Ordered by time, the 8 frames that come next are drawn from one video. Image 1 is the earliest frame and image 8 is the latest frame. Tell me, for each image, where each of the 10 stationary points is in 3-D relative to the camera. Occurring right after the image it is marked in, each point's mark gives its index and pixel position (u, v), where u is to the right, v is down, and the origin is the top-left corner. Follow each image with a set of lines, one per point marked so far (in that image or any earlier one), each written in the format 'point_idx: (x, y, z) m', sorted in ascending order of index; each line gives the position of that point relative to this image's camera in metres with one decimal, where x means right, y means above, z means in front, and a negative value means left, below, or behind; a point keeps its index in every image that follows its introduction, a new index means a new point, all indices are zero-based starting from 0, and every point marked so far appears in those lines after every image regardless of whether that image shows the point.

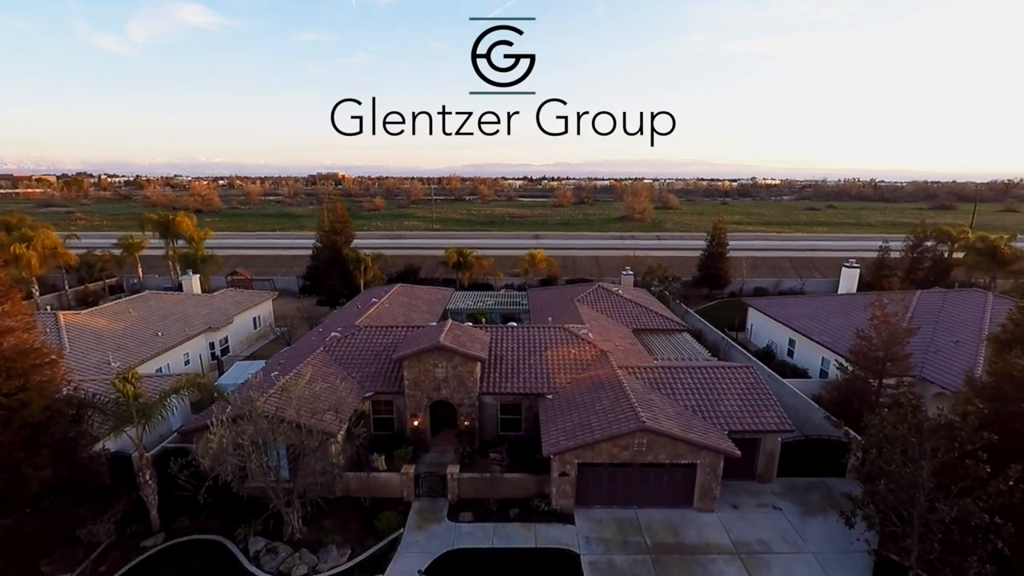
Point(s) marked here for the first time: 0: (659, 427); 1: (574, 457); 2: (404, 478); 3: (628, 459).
0: (+5.6, -5.3, +17.8) m
1: (+2.4, -6.7, +18.5) m
2: (-4.4, -7.9, +19.4) m
3: (+4.6, -6.8, +18.5) m
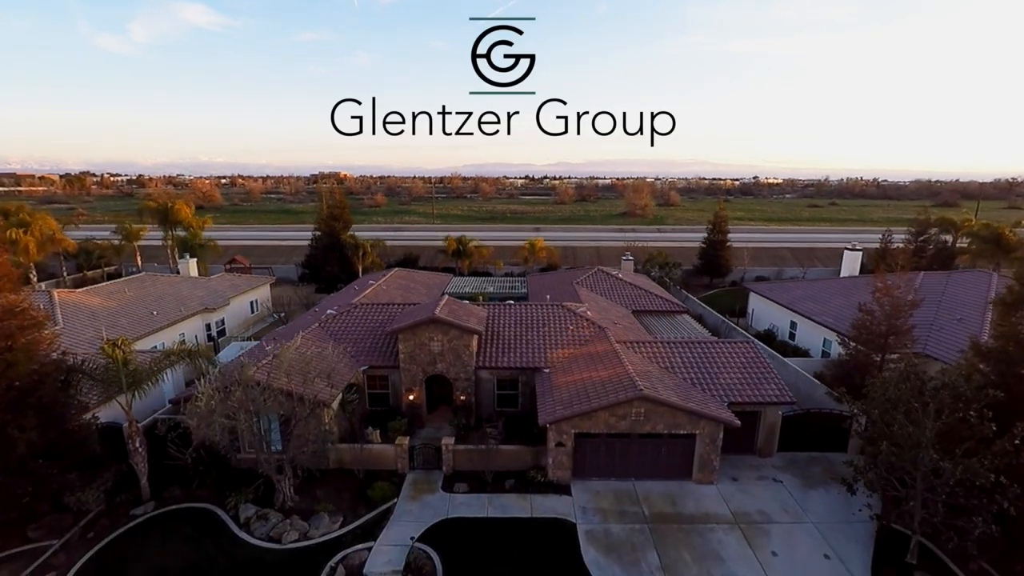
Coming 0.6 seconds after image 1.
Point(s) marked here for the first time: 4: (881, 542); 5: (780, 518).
0: (+5.5, -4.0, +17.5) m
1: (+2.3, -5.4, +18.2) m
2: (-4.6, -6.6, +19.1) m
3: (+4.4, -5.5, +18.2) m
4: (+12.5, -8.6, +15.9) m
5: (+9.8, -8.4, +17.1) m
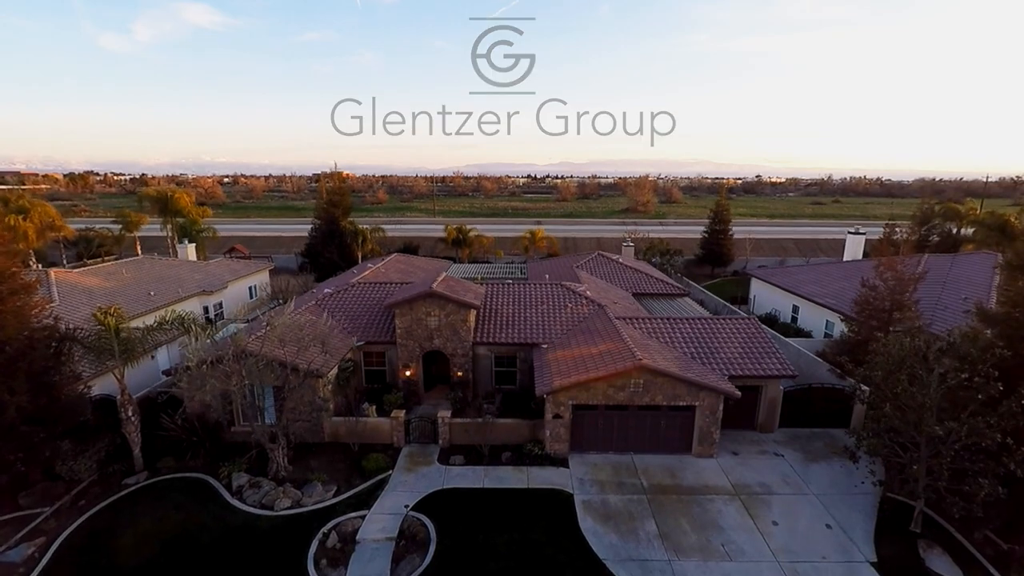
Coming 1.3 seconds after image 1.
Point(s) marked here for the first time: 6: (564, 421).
0: (+5.3, -2.9, +17.2) m
1: (+2.2, -4.2, +17.9) m
2: (-4.7, -5.4, +18.9) m
3: (+4.3, -4.3, +17.9) m
4: (+12.4, -7.5, +15.6) m
5: (+9.6, -7.2, +16.8) m
6: (+2.0, -5.1, +18.1) m
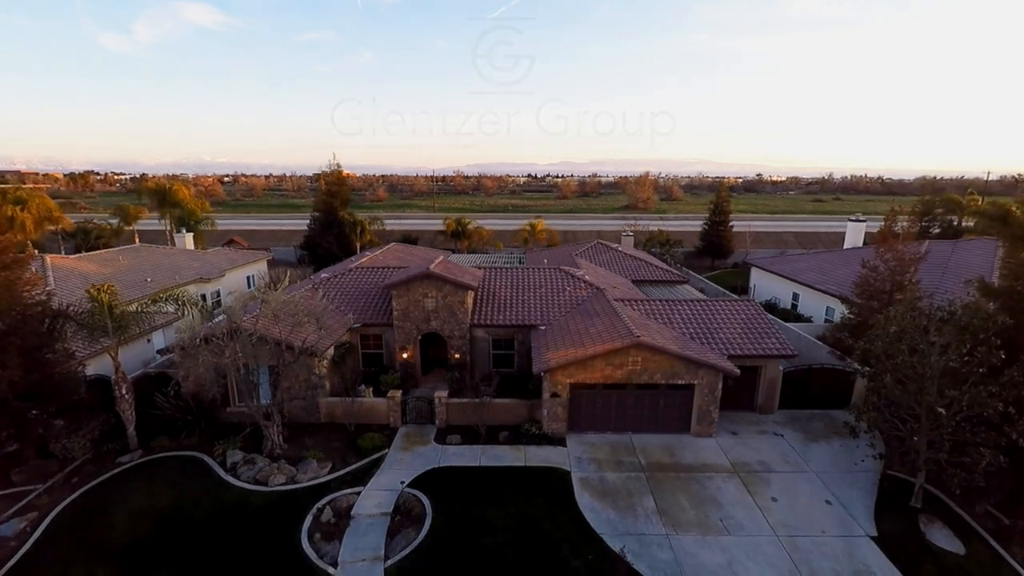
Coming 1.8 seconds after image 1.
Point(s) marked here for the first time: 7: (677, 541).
0: (+5.2, -2.0, +17.1) m
1: (+2.0, -3.4, +17.8) m
2: (-4.8, -4.6, +18.8) m
3: (+4.2, -3.5, +17.7) m
4: (+12.3, -6.6, +15.5) m
5: (+9.5, -6.4, +16.6) m
6: (+1.9, -4.3, +18.0) m
7: (+4.7, -7.3, +13.5) m
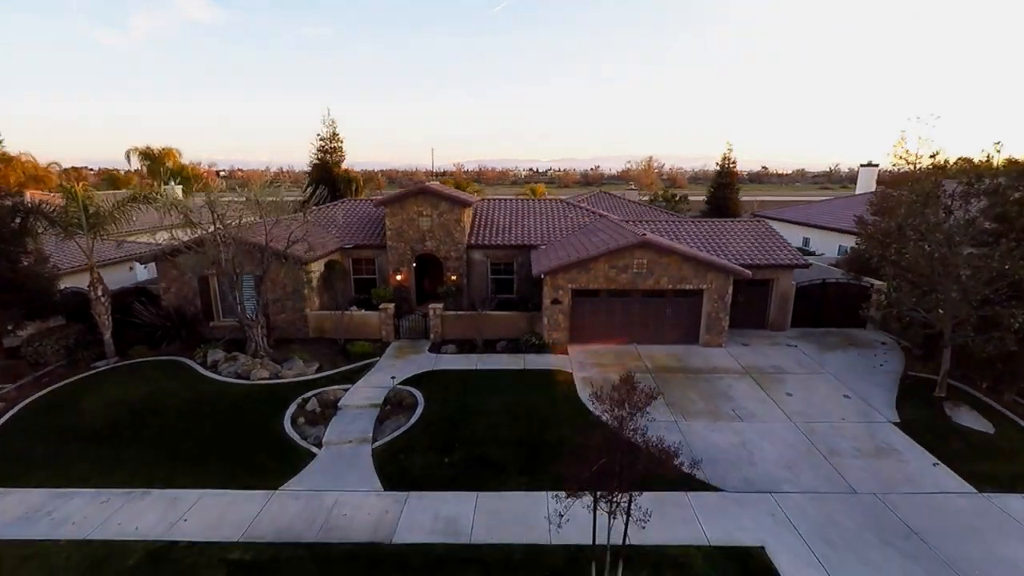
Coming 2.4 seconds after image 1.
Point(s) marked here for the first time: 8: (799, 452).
0: (+5.2, +1.6, +16.2) m
1: (+2.0, +0.2, +16.9) m
2: (-4.9, -1.0, +17.8) m
3: (+4.1, +0.1, +16.8) m
4: (+12.2, -3.0, +14.6) m
5: (+9.5, -2.8, +15.7) m
6: (+1.9, -0.7, +17.1) m
7: (+4.7, -3.7, +12.6) m
8: (+7.1, -4.1, +11.7) m
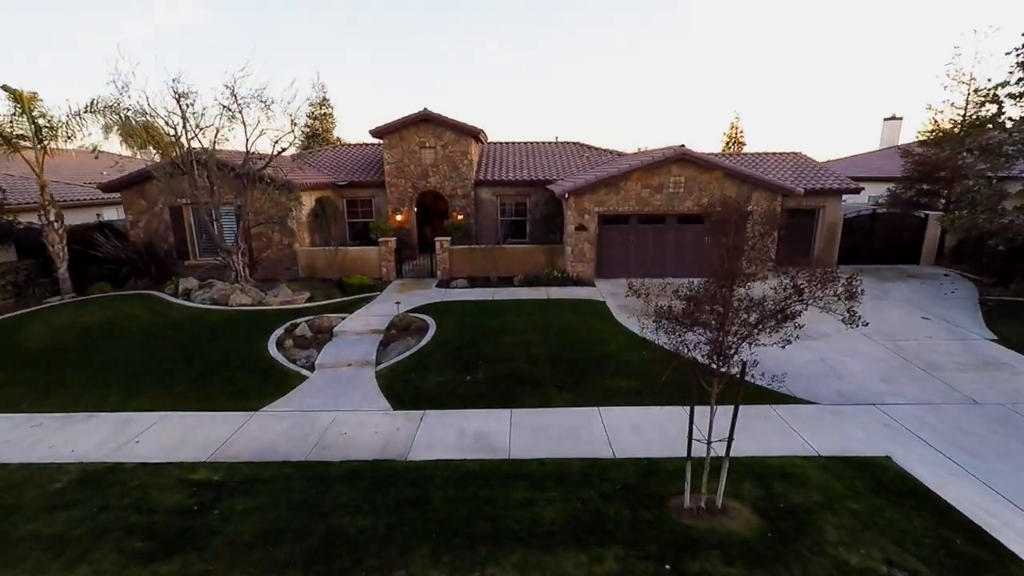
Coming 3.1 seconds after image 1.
0: (+5.8, +4.0, +14.1) m
1: (+2.6, +2.6, +14.8) m
2: (-4.3, +1.3, +15.7) m
3: (+4.7, +2.5, +14.8) m
4: (+12.9, -0.5, +12.7) m
5: (+10.1, -0.3, +13.8) m
6: (+2.5, +1.7, +15.0) m
7: (+5.4, -1.3, +10.6) m
8: (+7.9, -1.6, +9.7) m
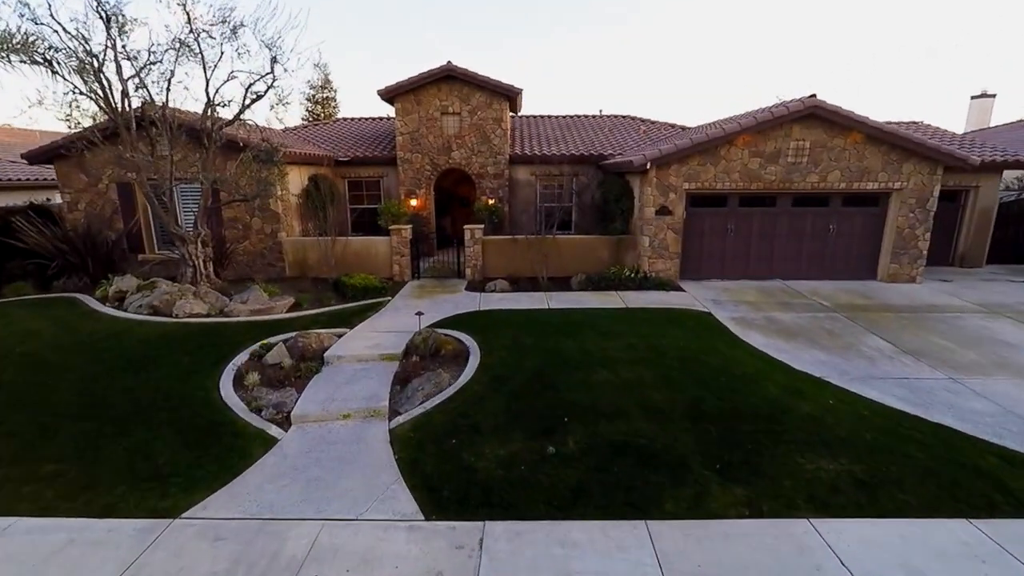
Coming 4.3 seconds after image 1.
0: (+7.1, +3.9, +10.2) m
1: (+3.9, +2.5, +10.9) m
2: (-2.9, +1.2, +11.9) m
3: (+6.1, +2.4, +10.9) m
4: (+14.2, -0.7, +8.7) m
5: (+11.4, -0.4, +9.8) m
6: (+3.8, +1.6, +11.2) m
7: (+6.7, -1.4, +6.7) m
8: (+9.1, -1.7, +5.7) m
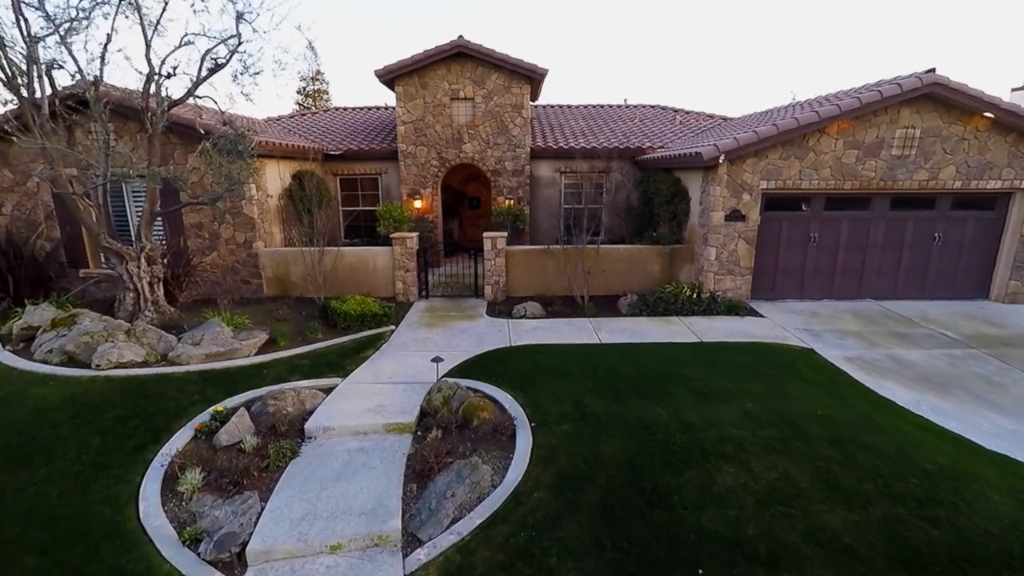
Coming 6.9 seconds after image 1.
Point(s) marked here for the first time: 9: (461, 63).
0: (+7.8, +3.4, +8.1) m
1: (+4.6, +2.1, +8.8) m
2: (-2.3, +0.8, +9.7) m
3: (+6.7, +2.0, +8.8) m
4: (+14.9, -1.1, +6.6) m
5: (+12.1, -0.9, +7.8) m
6: (+4.5, +1.2, +9.0) m
7: (+7.4, -1.8, +4.6) m
8: (+9.8, -2.2, +3.6) m
9: (-1.3, +5.7, +12.1) m
